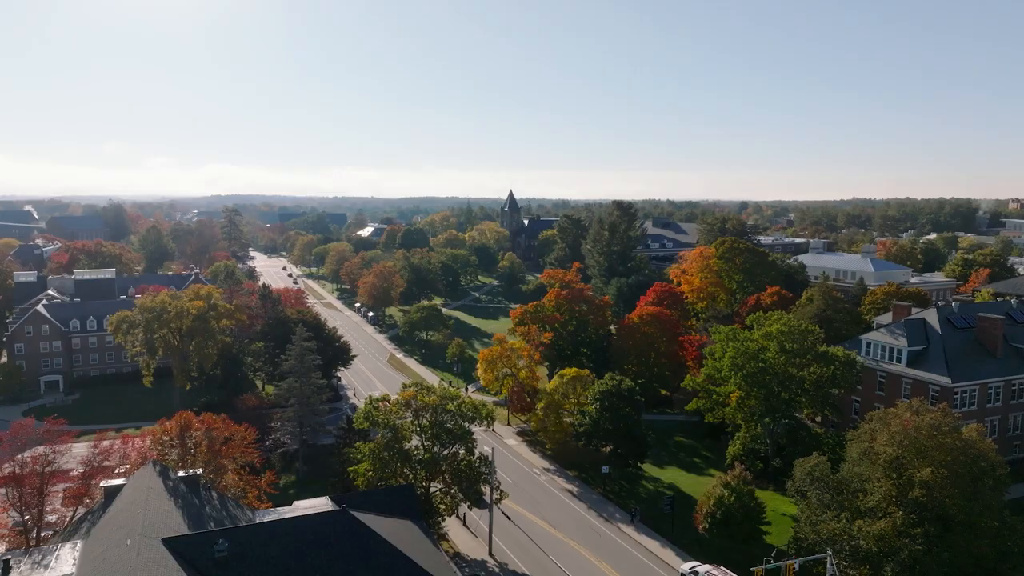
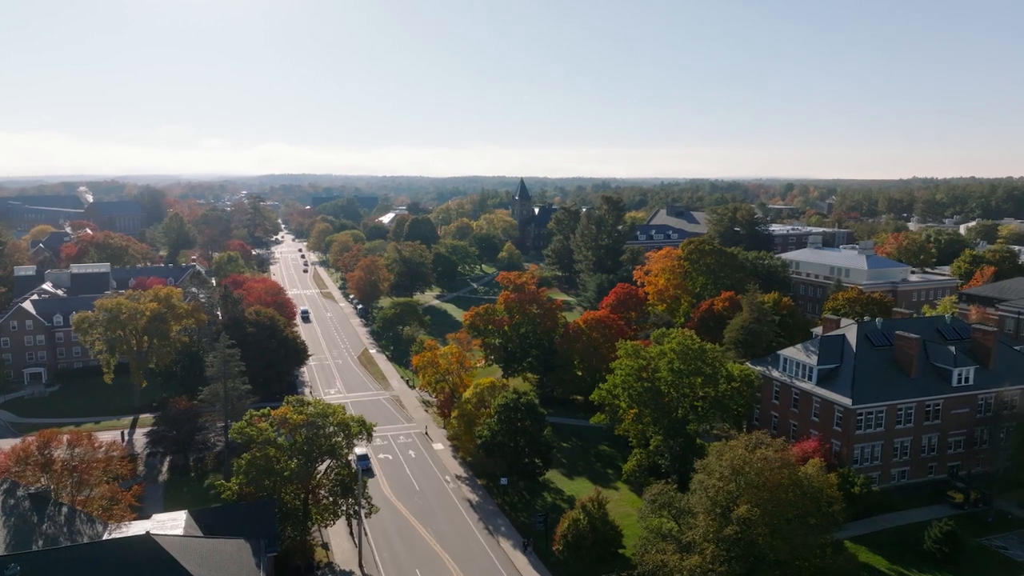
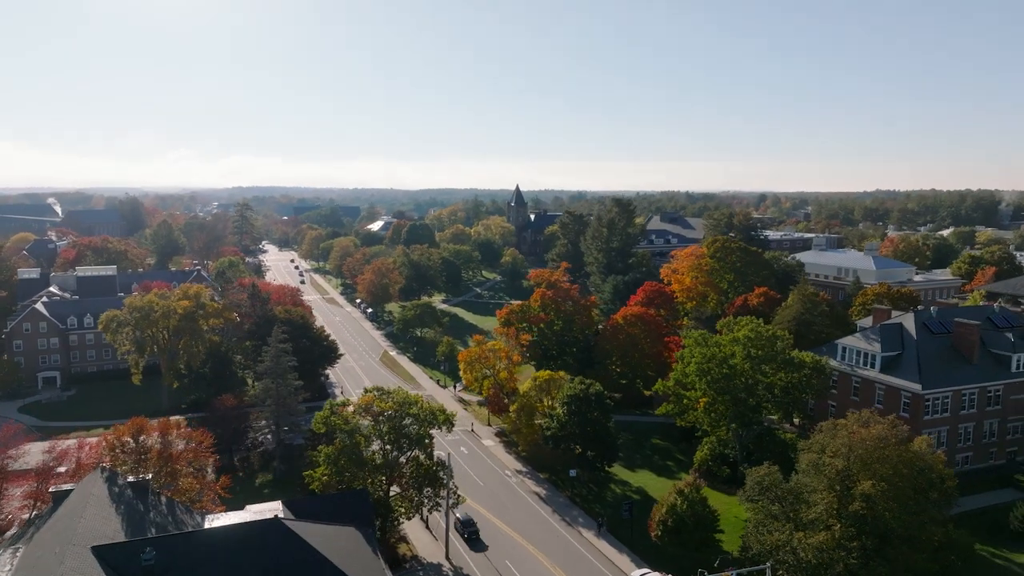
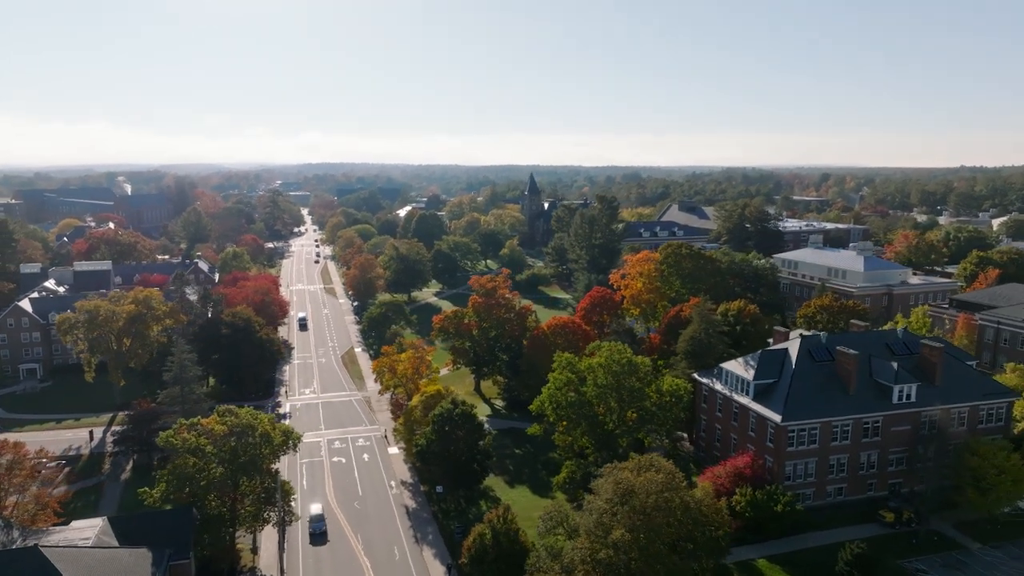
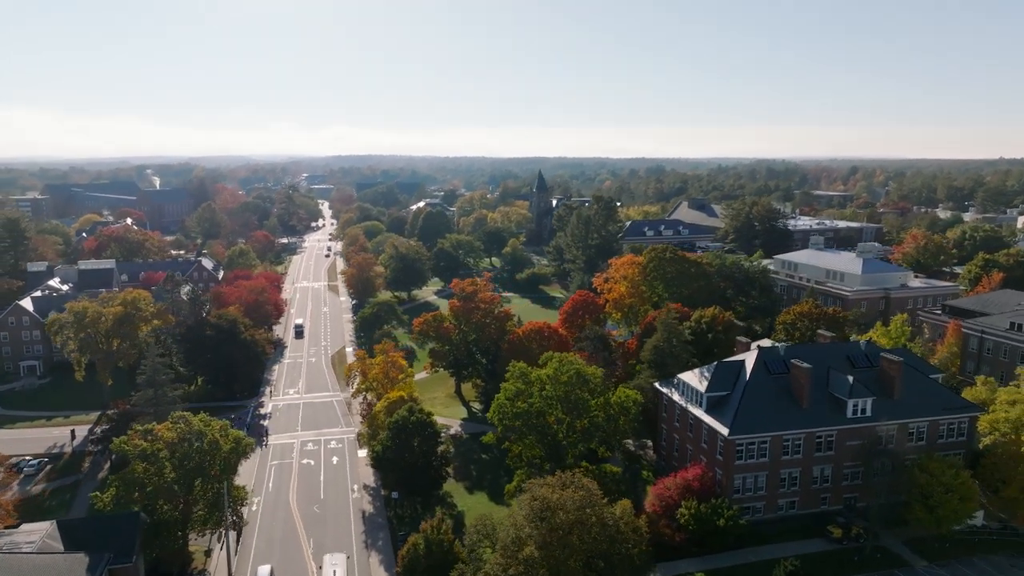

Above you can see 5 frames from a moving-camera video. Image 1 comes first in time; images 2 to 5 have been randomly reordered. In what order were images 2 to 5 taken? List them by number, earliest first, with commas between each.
3, 2, 4, 5
